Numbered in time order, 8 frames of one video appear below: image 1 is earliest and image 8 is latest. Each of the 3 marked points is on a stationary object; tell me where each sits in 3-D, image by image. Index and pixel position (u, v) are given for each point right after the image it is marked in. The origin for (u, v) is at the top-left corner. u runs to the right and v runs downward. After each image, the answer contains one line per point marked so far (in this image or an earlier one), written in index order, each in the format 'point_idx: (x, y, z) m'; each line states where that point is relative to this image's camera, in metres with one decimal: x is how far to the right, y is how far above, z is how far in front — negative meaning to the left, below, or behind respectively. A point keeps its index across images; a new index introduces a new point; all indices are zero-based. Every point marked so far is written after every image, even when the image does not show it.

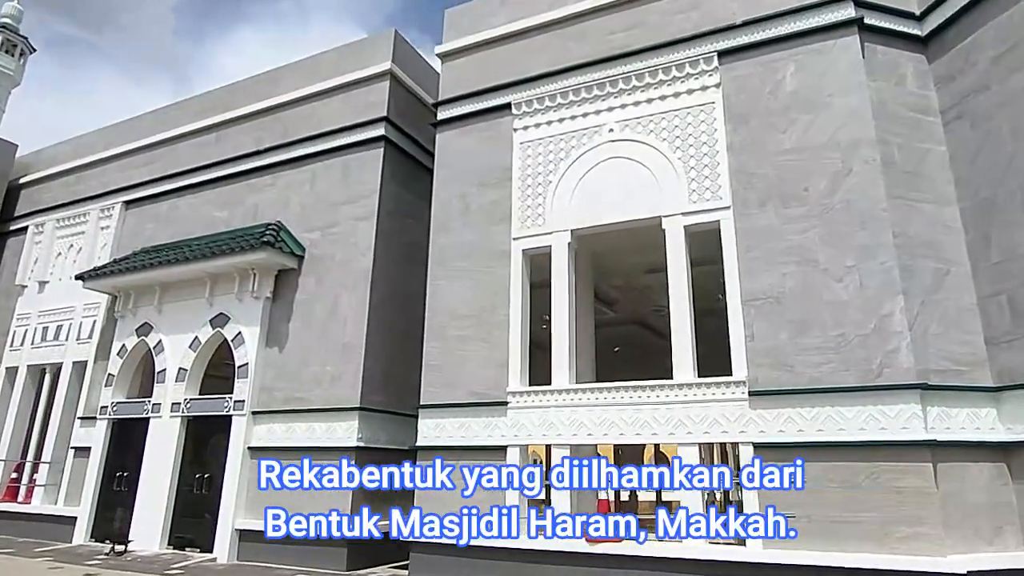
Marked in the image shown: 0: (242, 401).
0: (-3.9, -1.7, +10.2) m
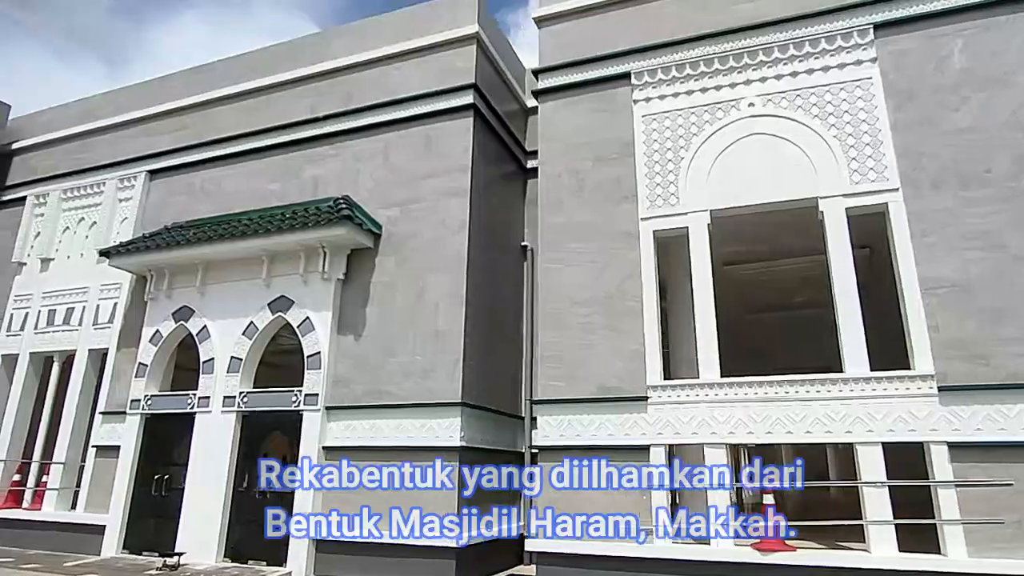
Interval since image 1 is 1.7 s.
0: (-2.6, -1.4, +9.1) m
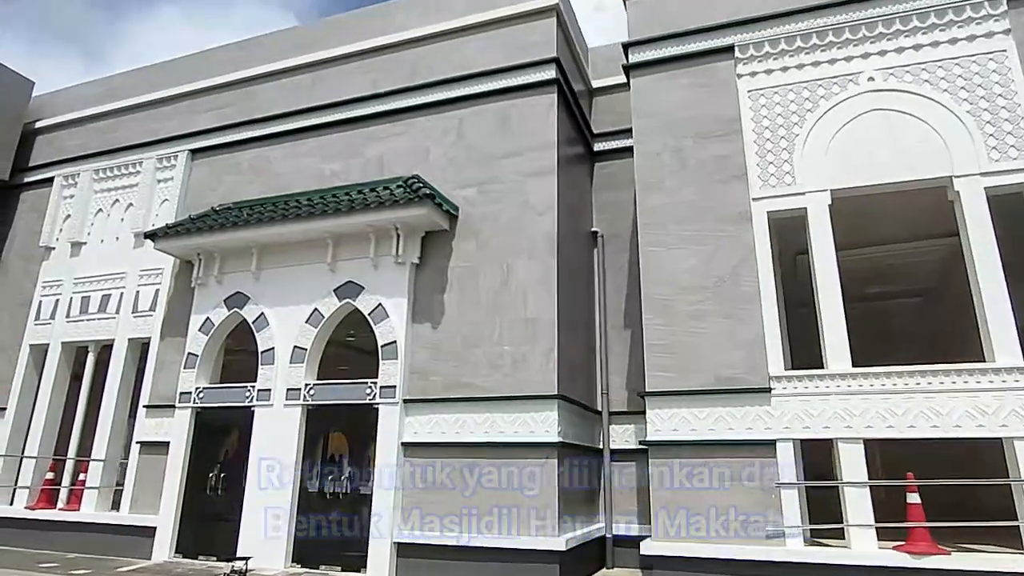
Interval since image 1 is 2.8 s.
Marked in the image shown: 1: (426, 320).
0: (-1.4, -1.2, +8.5) m
1: (-1.1, -0.4, +8.8) m
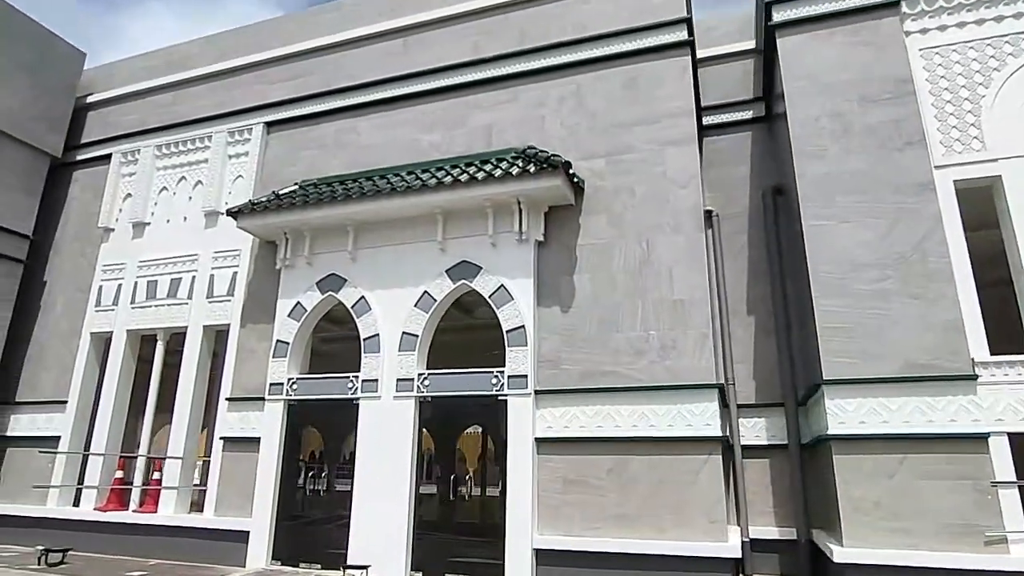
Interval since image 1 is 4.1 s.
0: (+0.1, -1.0, +7.7) m
1: (+0.5, -0.2, +8.0) m
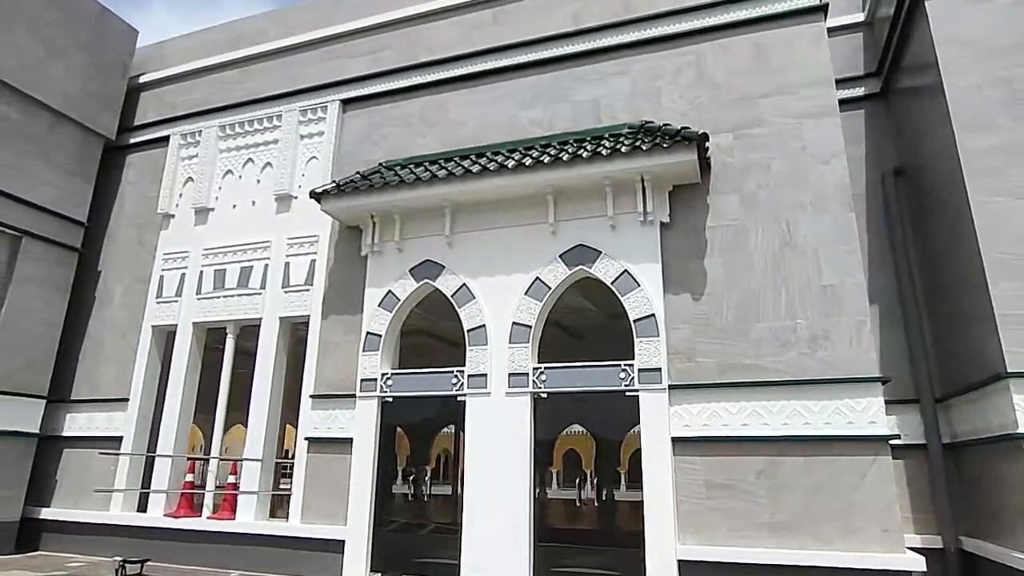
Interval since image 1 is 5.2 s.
0: (+1.5, -0.8, +7.0) m
1: (+1.8, 0.0, +7.3) m
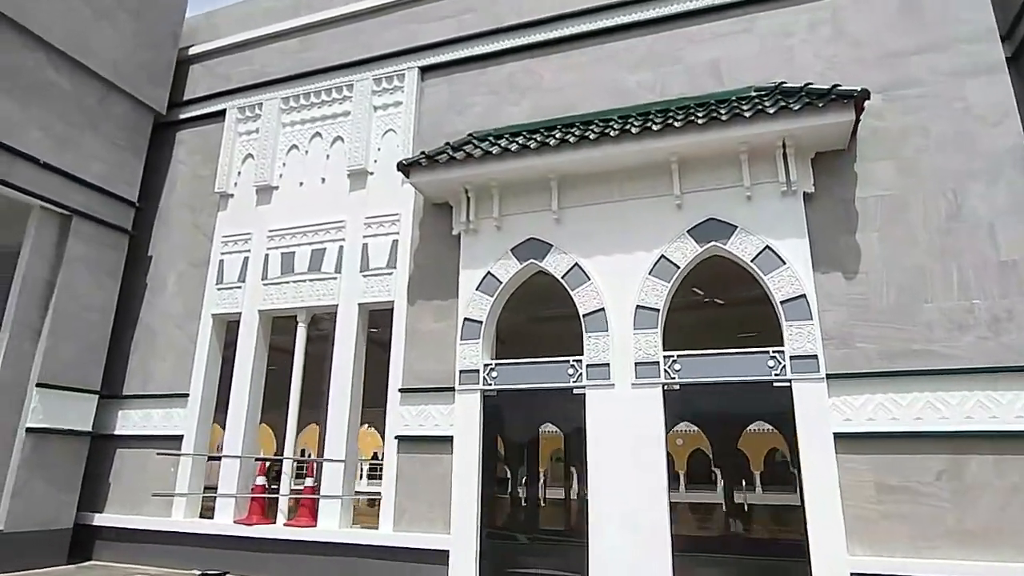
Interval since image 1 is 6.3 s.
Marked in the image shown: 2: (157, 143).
0: (+2.7, -0.6, +6.2) m
1: (+3.0, +0.2, +6.5) m
2: (-5.3, +2.2, +10.3) m
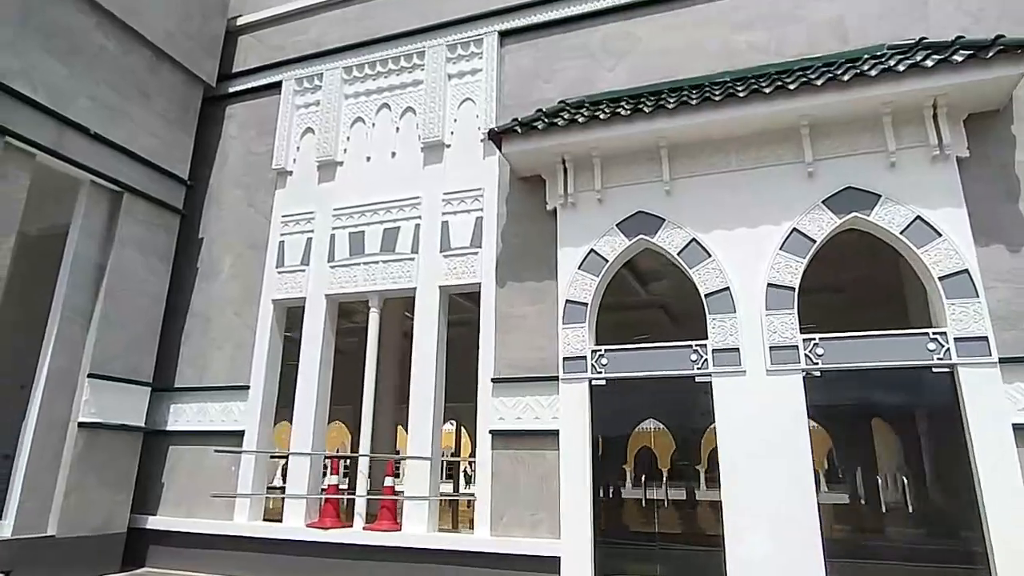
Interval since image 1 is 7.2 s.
0: (+3.7, -0.4, +5.5) m
1: (+4.1, +0.4, +5.8) m
2: (-4.3, +2.4, +9.6) m
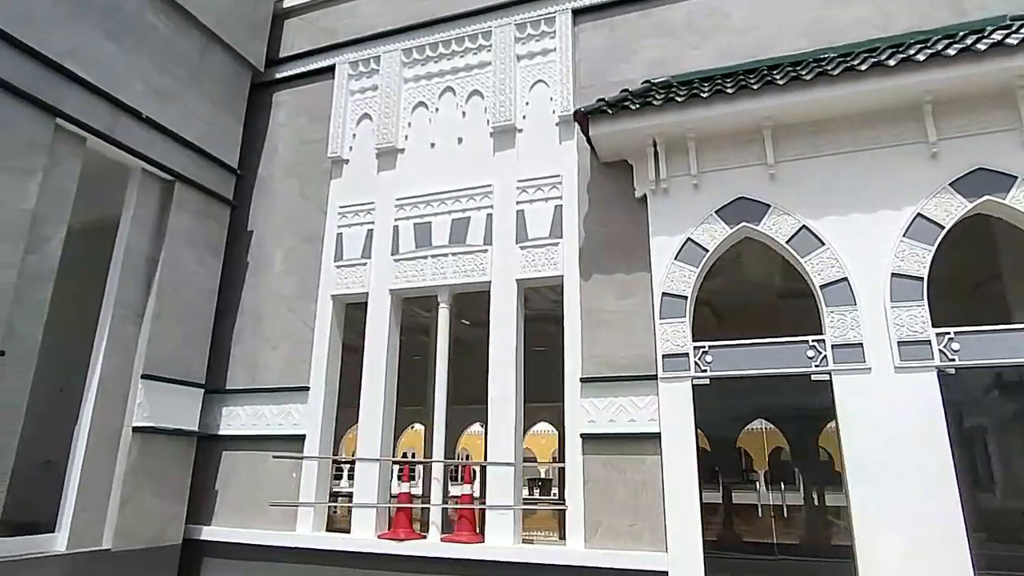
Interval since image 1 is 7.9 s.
0: (+4.6, -0.3, +5.0) m
1: (+4.9, +0.5, +5.3) m
2: (-3.5, +2.4, +9.1) m
